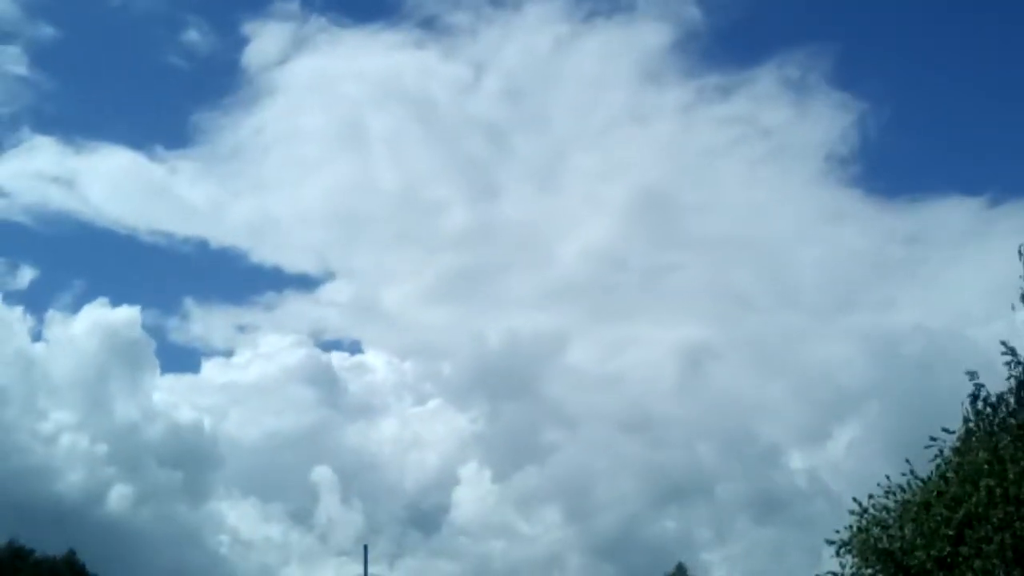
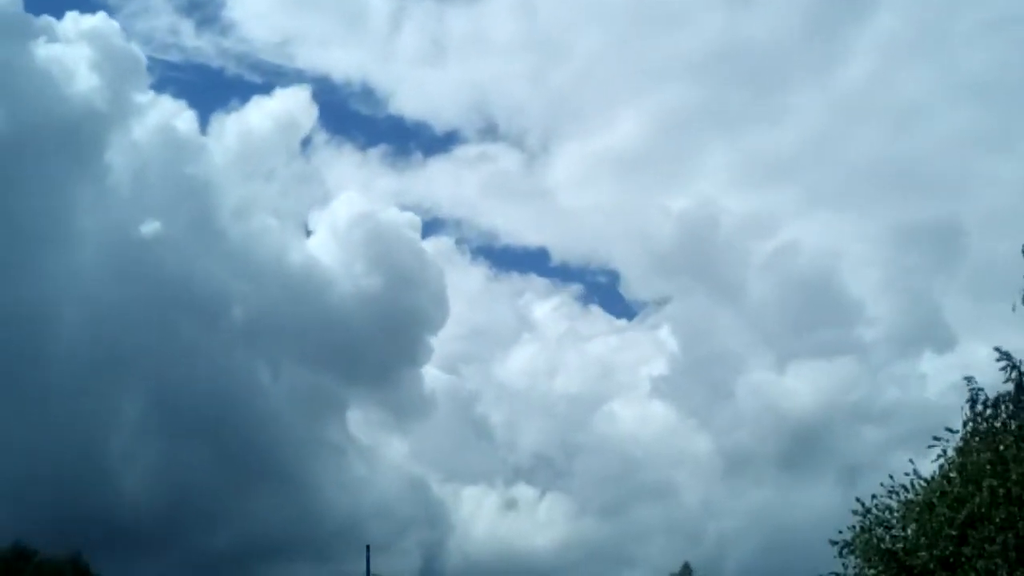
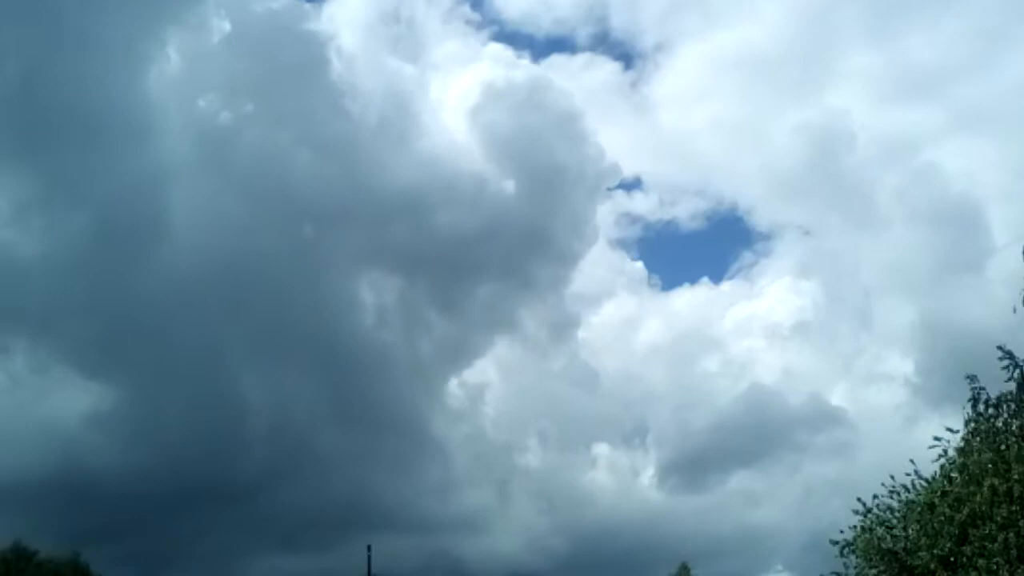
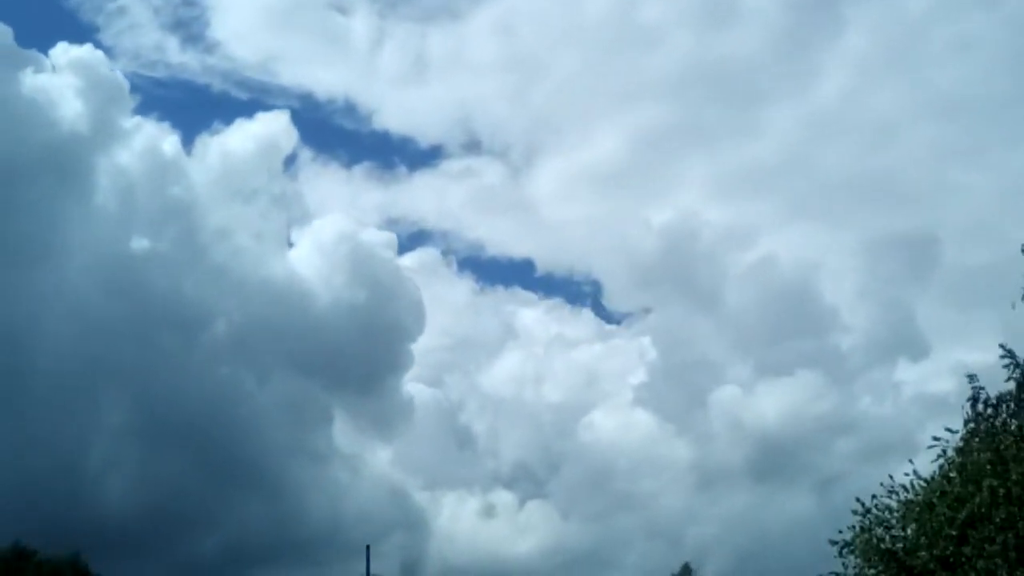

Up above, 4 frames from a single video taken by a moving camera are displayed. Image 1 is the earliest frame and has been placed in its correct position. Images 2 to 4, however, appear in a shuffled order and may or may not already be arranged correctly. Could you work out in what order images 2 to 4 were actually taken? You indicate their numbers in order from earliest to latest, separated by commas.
4, 2, 3
